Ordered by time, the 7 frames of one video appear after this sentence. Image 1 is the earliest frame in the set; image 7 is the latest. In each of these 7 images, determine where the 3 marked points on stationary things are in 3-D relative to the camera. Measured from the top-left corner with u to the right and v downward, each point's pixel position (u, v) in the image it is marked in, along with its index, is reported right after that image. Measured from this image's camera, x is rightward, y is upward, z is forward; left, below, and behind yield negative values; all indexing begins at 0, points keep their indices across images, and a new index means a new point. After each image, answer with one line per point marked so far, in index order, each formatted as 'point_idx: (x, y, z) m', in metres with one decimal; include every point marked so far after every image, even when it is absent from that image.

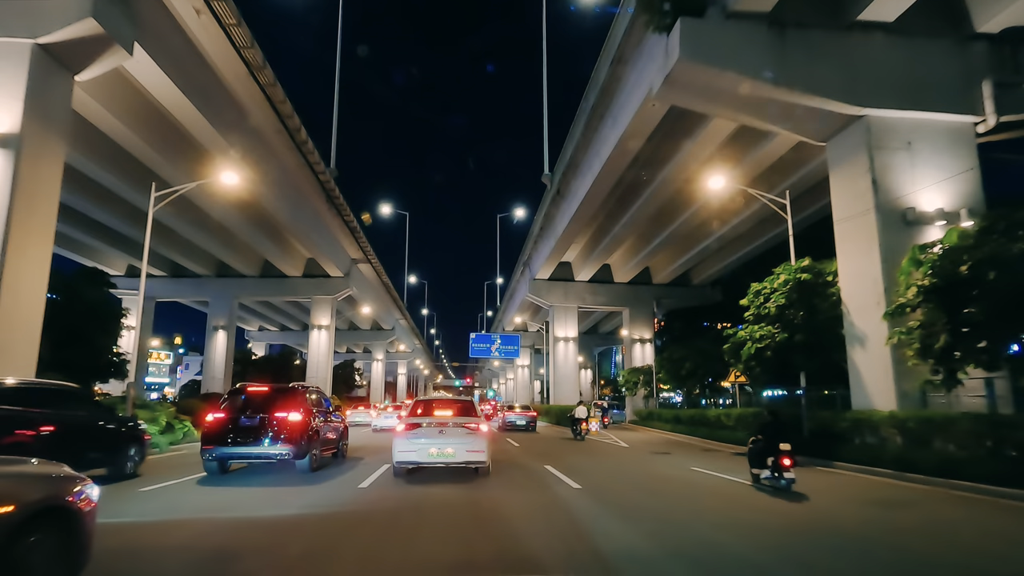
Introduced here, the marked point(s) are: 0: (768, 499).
0: (+5.5, -4.5, +14.4) m
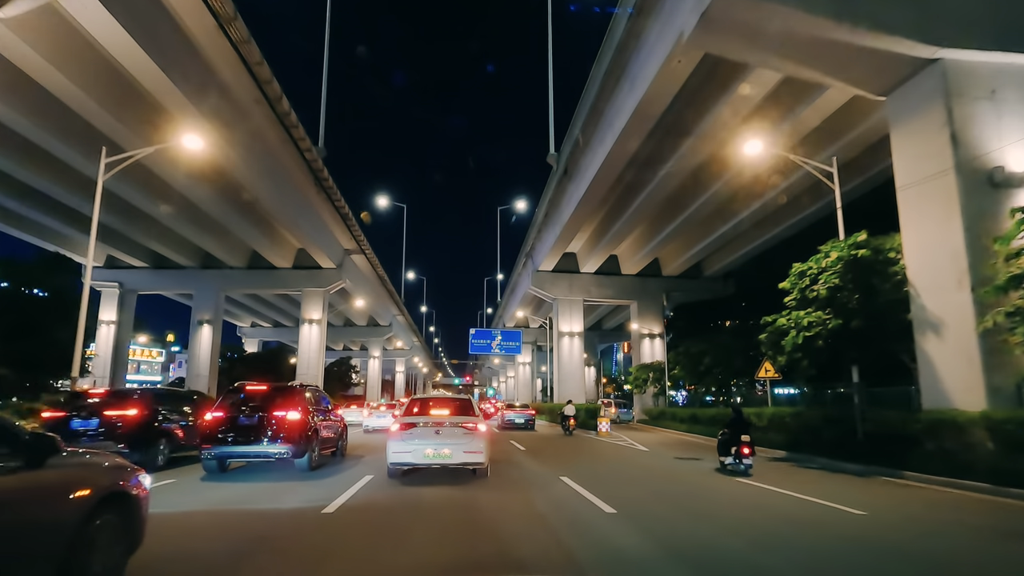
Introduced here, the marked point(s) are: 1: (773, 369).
0: (+5.7, -4.1, +12.1) m
1: (+7.8, -2.4, +19.9) m
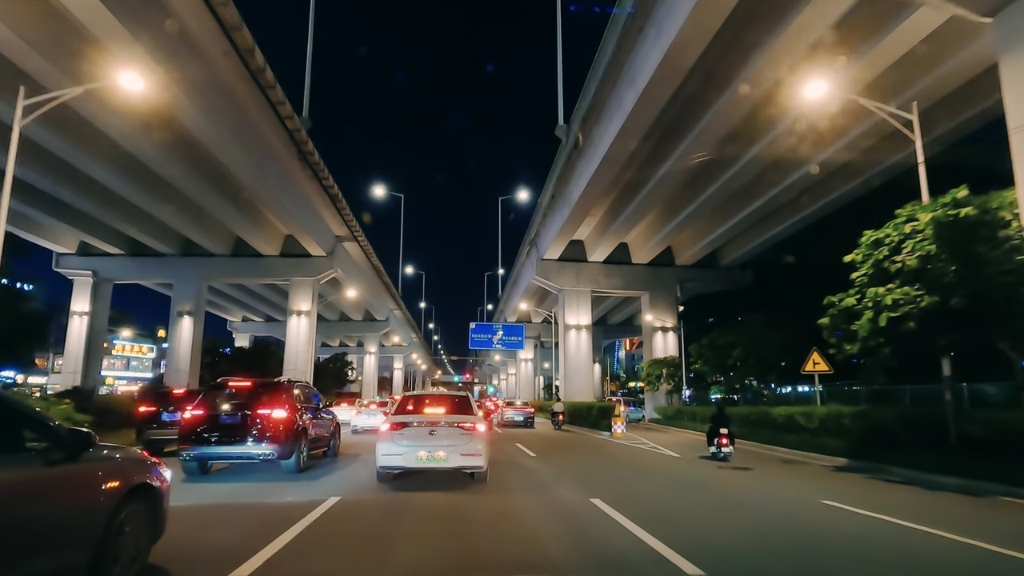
0: (+5.9, -3.5, +9.3) m
1: (+8.0, -1.9, +17.1) m
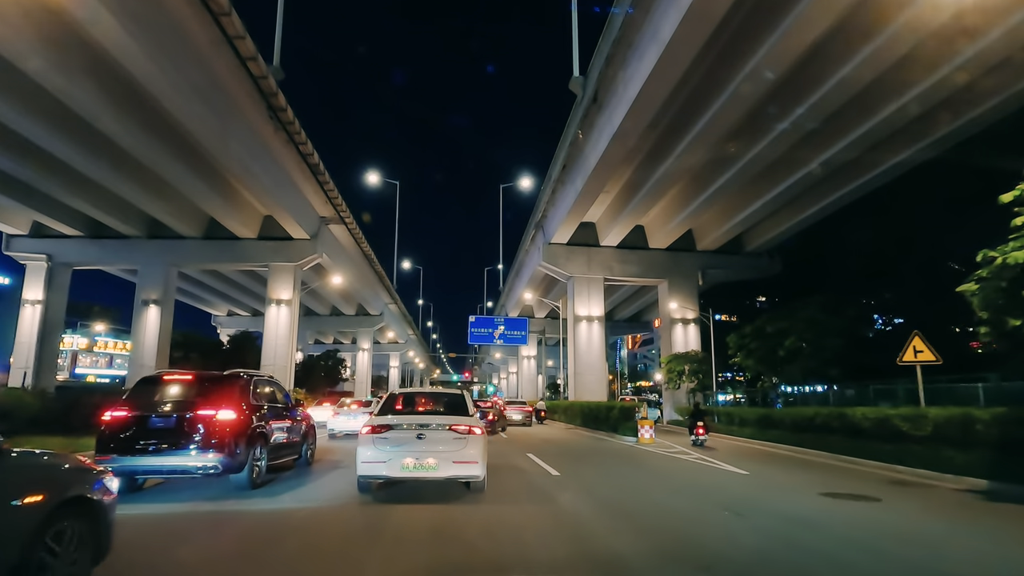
0: (+6.1, -2.9, +5.4) m
1: (+8.2, -1.2, +13.2) m
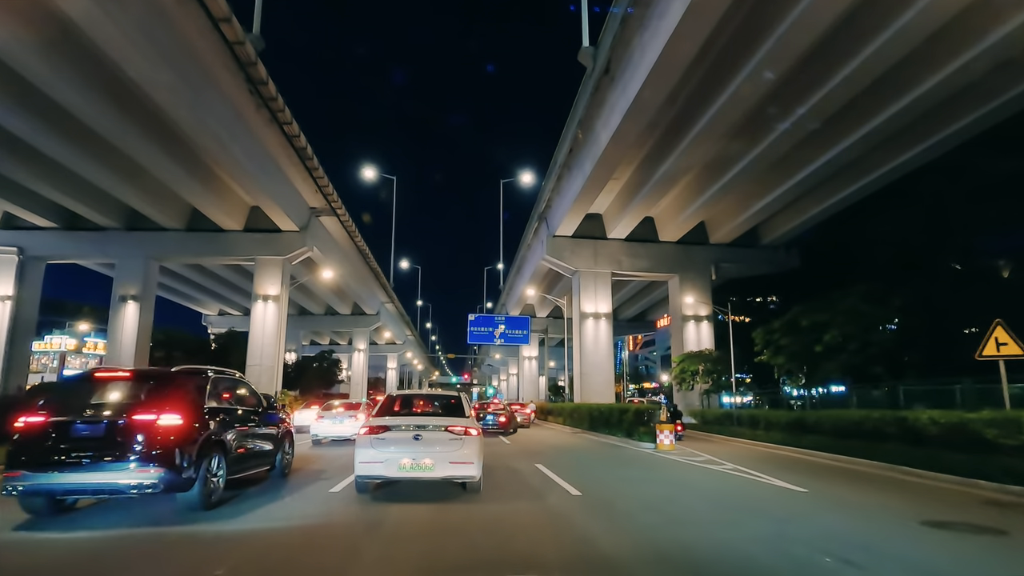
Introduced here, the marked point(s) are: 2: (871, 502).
0: (+6.2, -2.5, +3.3) m
1: (+8.4, -0.9, +11.1) m
2: (+5.5, -3.3, +10.3) m
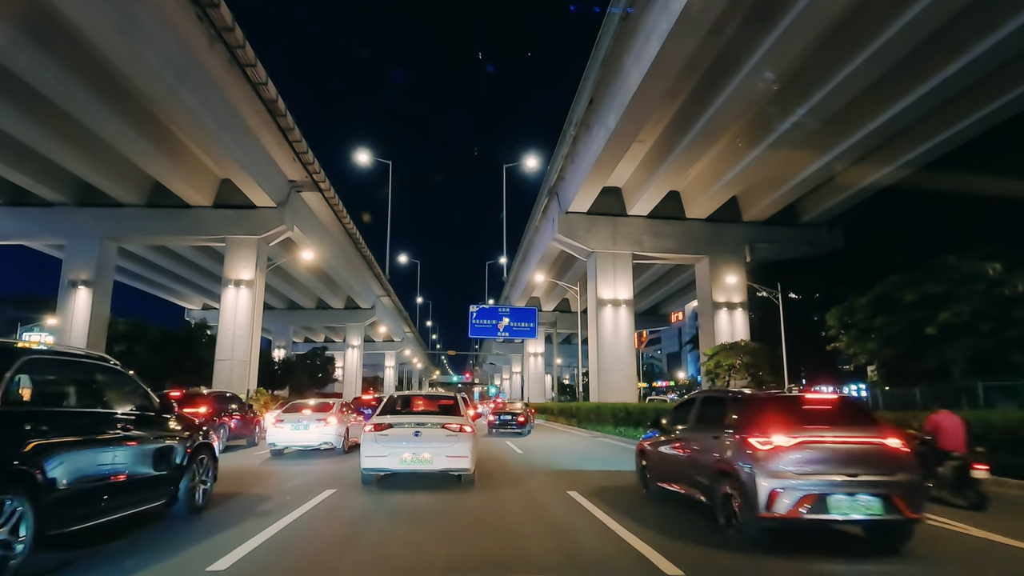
0: (+6.5, -1.8, -0.8) m
1: (+8.6, -0.2, +7.0) m
2: (+5.8, -2.6, +6.2) m
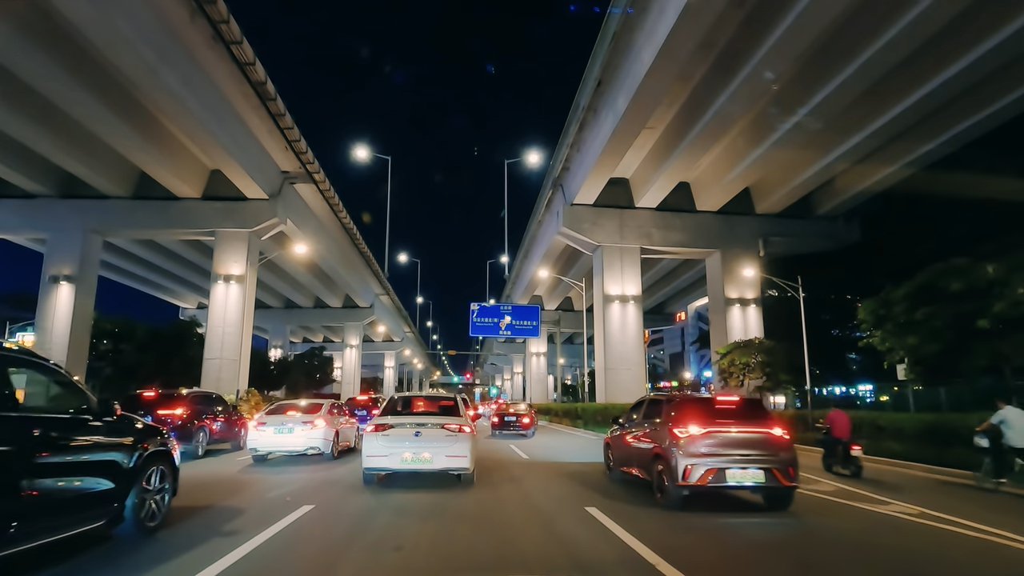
0: (+6.6, -1.6, -2.0) m
1: (+8.7, +0.1, +5.8) m
2: (+5.9, -2.4, +4.9) m
